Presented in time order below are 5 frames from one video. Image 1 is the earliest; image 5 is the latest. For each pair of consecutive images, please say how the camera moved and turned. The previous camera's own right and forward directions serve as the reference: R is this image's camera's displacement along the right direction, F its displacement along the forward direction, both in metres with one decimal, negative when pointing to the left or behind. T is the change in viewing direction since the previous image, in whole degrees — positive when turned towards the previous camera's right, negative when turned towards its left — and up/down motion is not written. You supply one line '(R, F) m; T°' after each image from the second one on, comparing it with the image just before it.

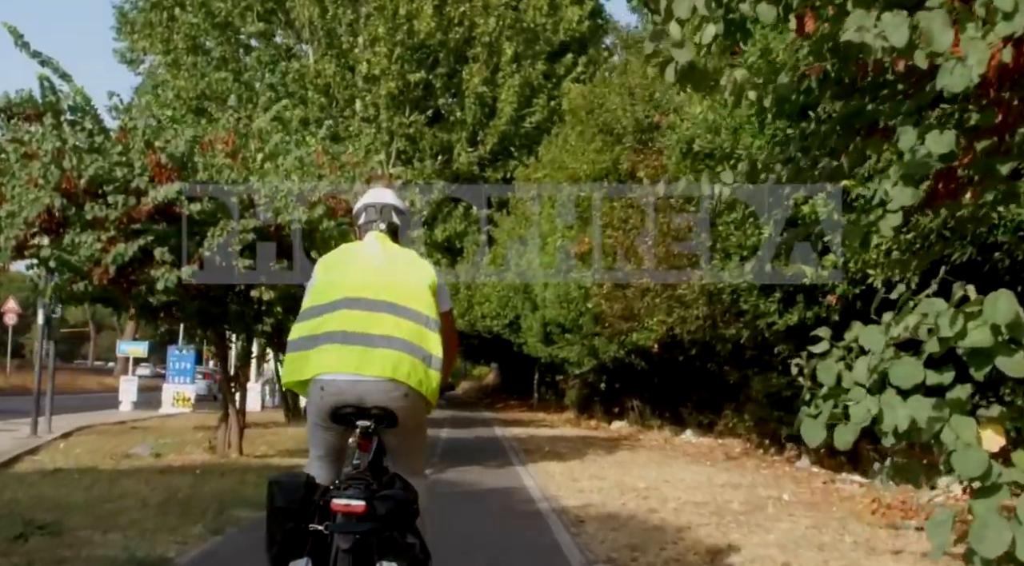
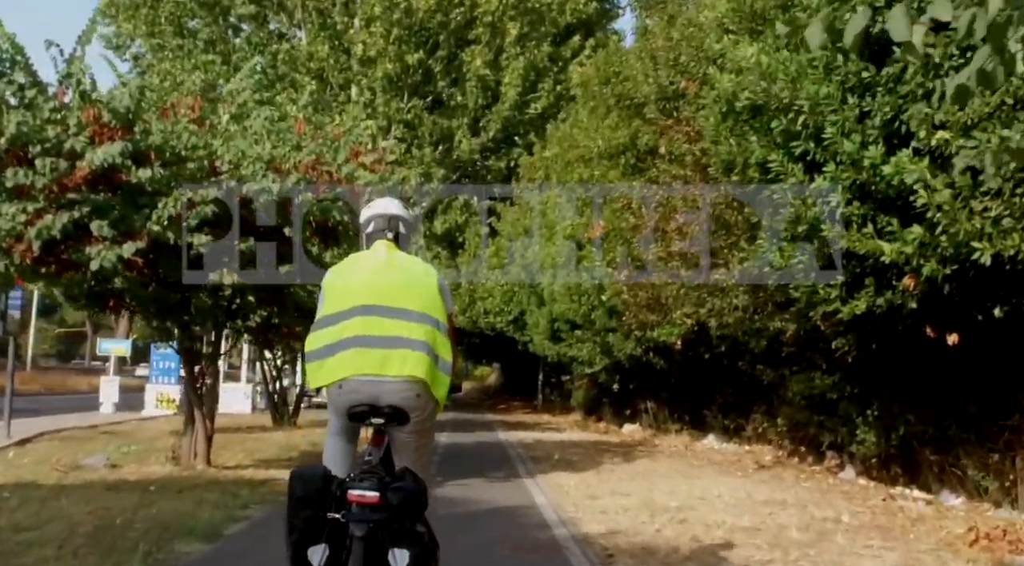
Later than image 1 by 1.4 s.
(-0.1, +2.1) m; 0°
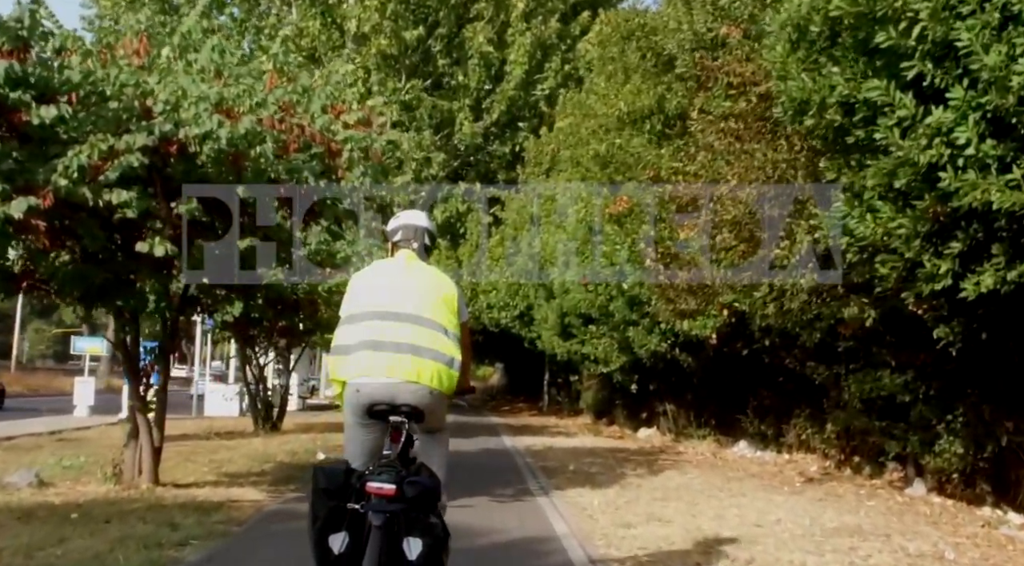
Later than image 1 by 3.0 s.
(-0.1, +2.5) m; 0°
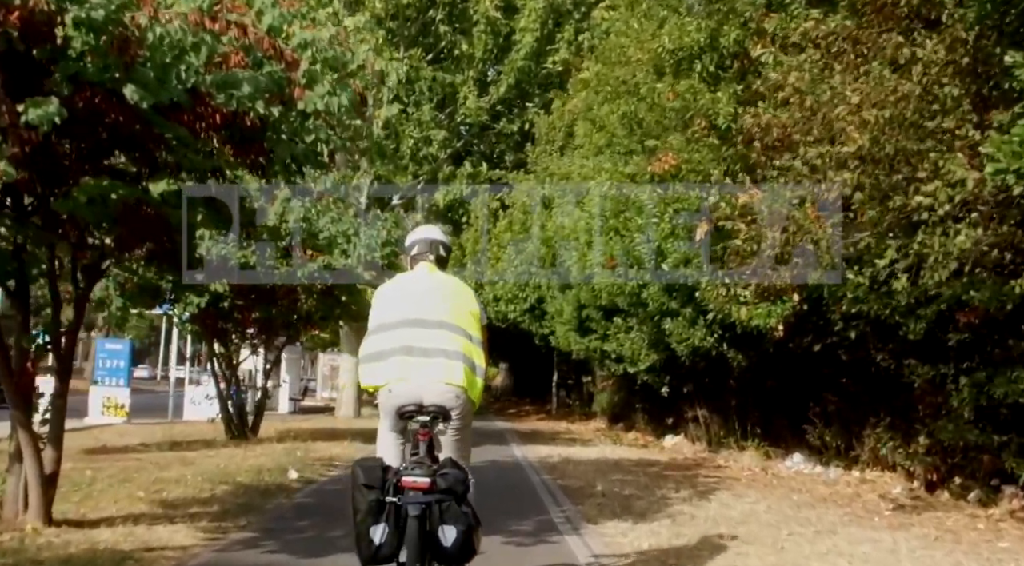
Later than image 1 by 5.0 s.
(-0.2, +3.2) m; 0°
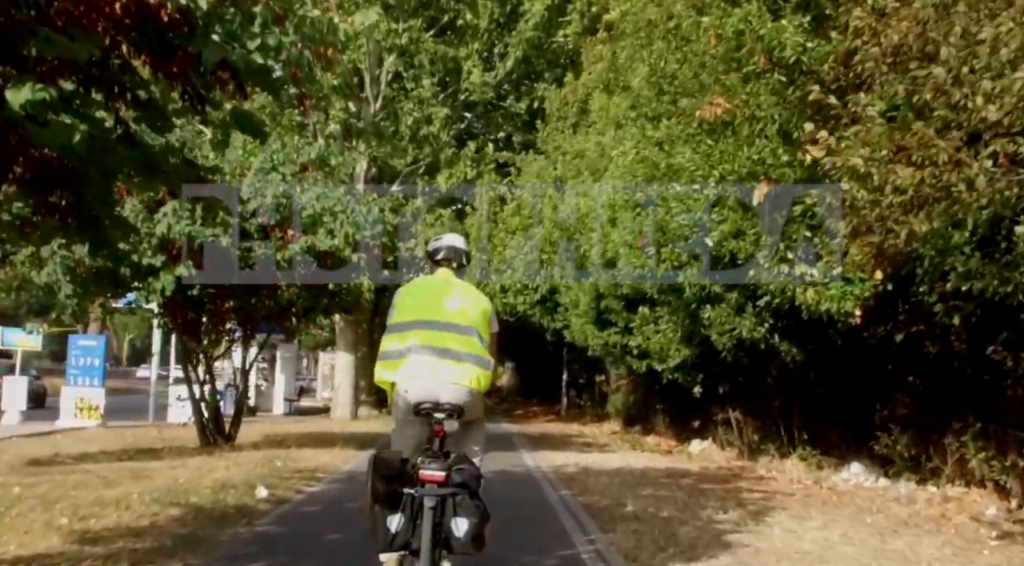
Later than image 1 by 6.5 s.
(-0.1, +2.4) m; 0°
